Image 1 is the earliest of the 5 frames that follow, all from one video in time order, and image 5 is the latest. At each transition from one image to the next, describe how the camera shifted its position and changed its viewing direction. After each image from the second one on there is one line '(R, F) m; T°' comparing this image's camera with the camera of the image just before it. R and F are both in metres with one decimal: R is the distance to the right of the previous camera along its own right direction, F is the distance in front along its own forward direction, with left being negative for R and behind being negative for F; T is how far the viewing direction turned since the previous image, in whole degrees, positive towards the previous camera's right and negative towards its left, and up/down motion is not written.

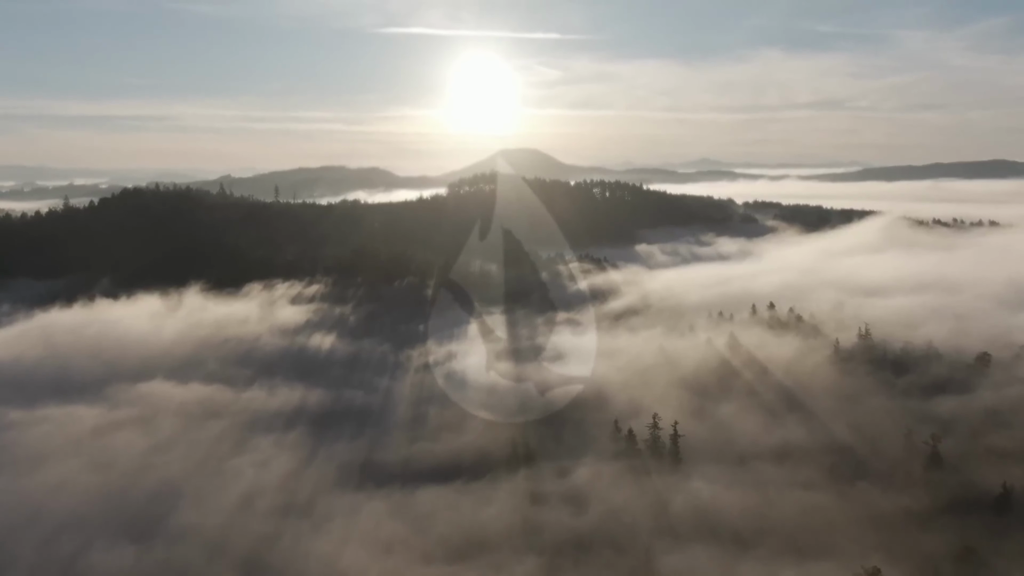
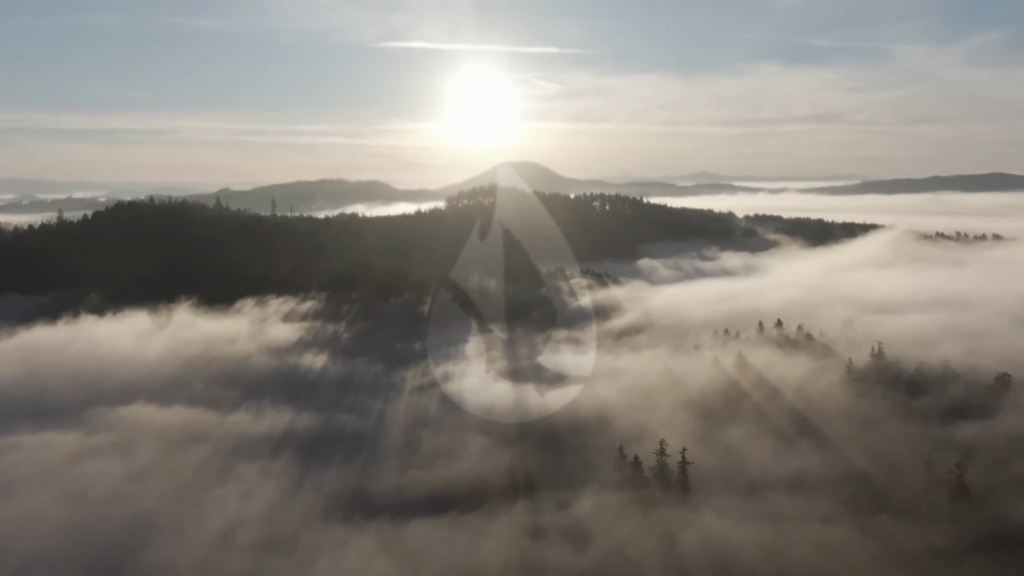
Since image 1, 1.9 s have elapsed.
(+0.1, +4.0) m; 0°
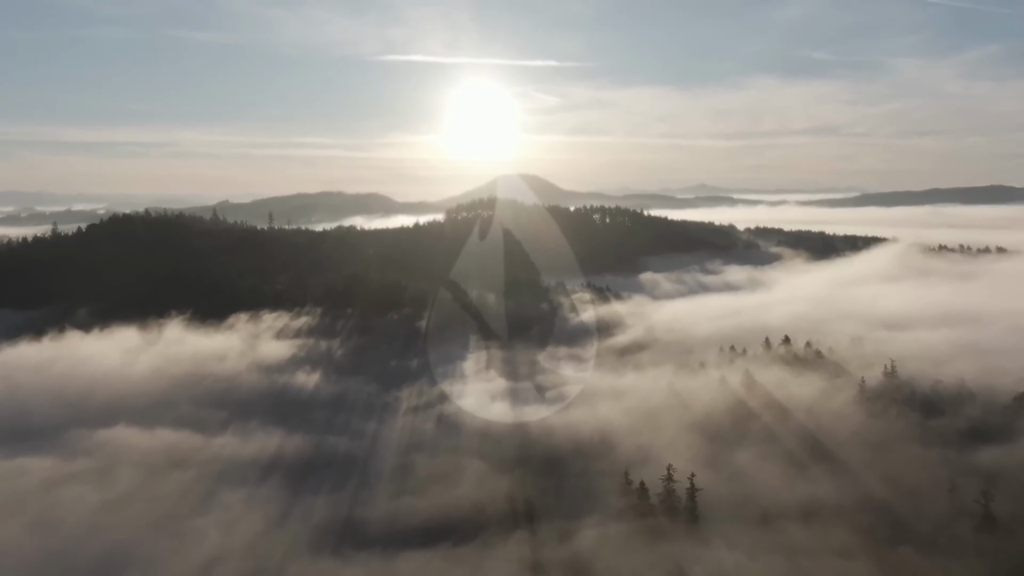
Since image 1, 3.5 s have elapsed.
(0.0, +3.5) m; 0°
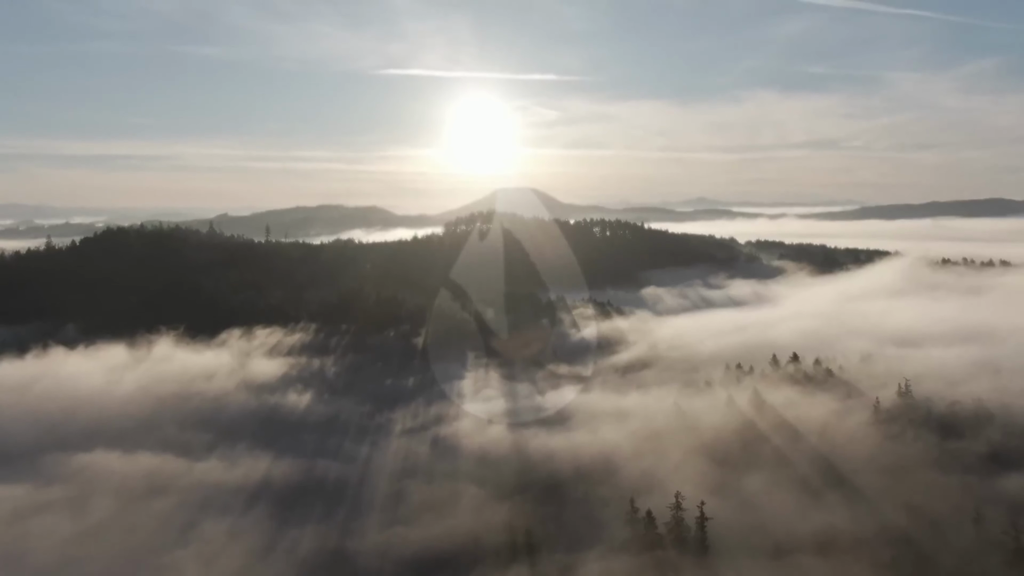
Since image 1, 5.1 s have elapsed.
(+0.1, +3.6) m; 0°
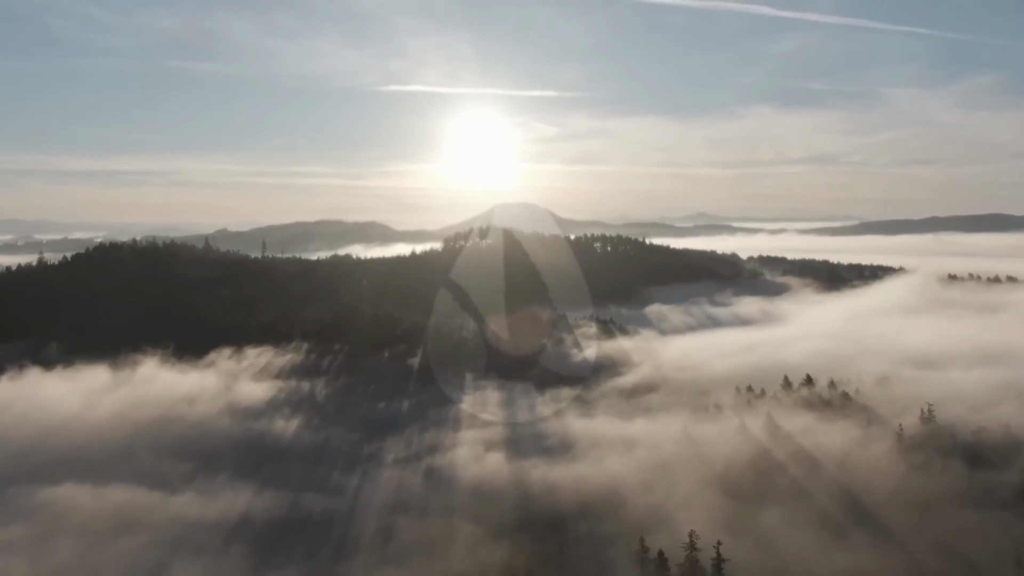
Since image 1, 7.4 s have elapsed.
(+0.1, +5.1) m; 0°
